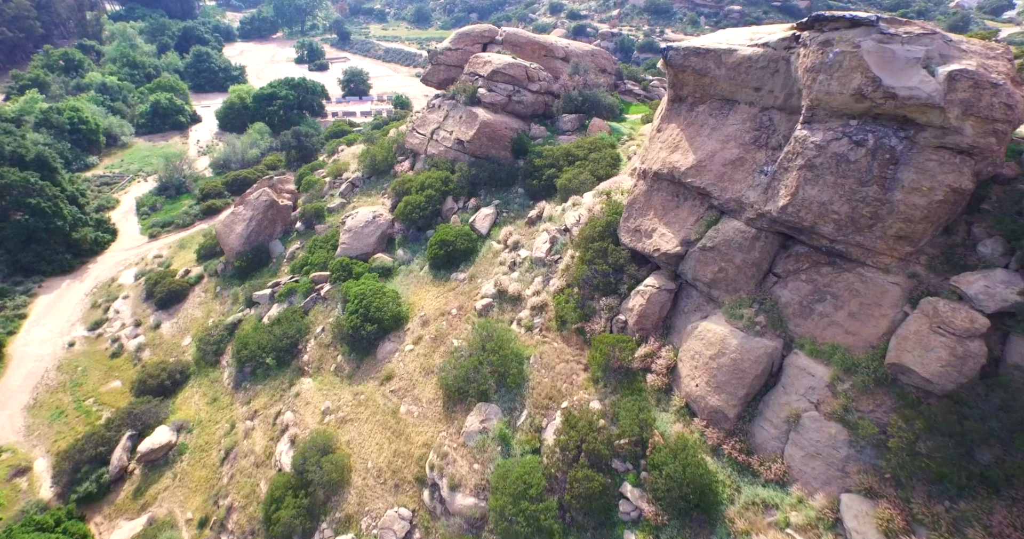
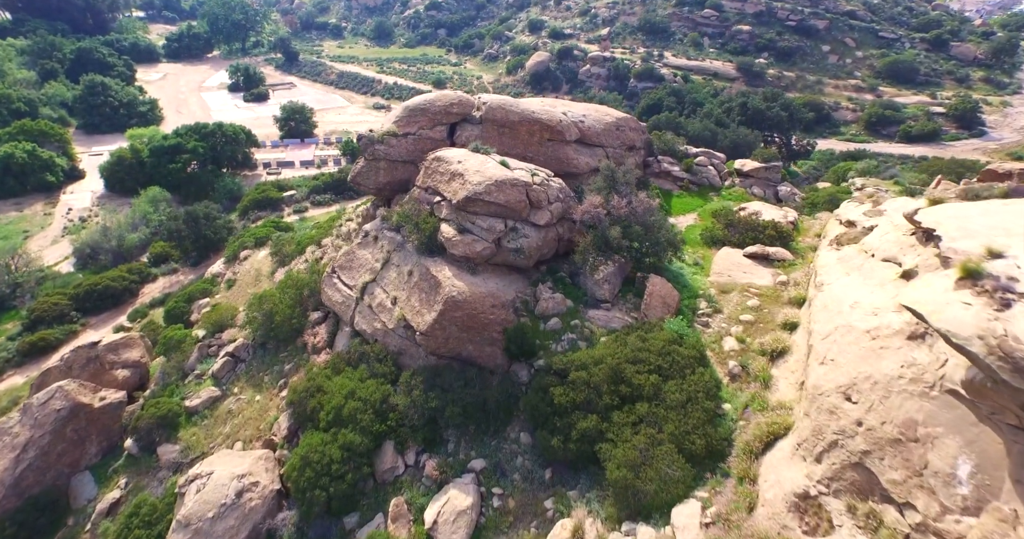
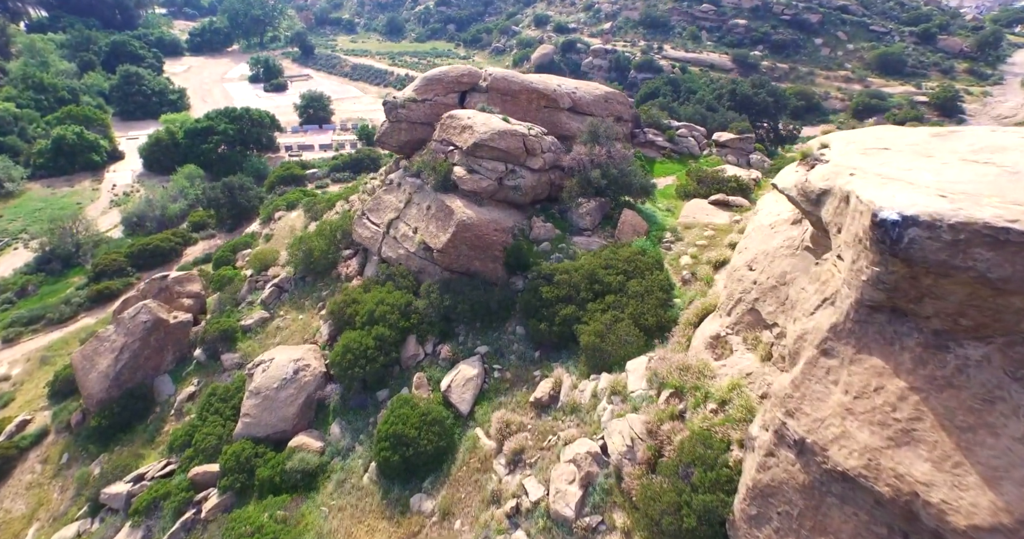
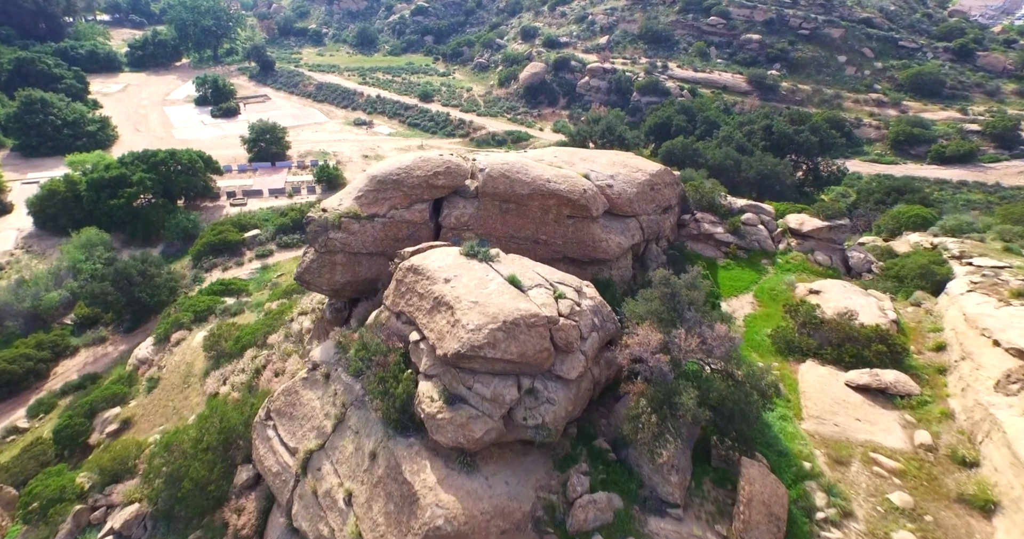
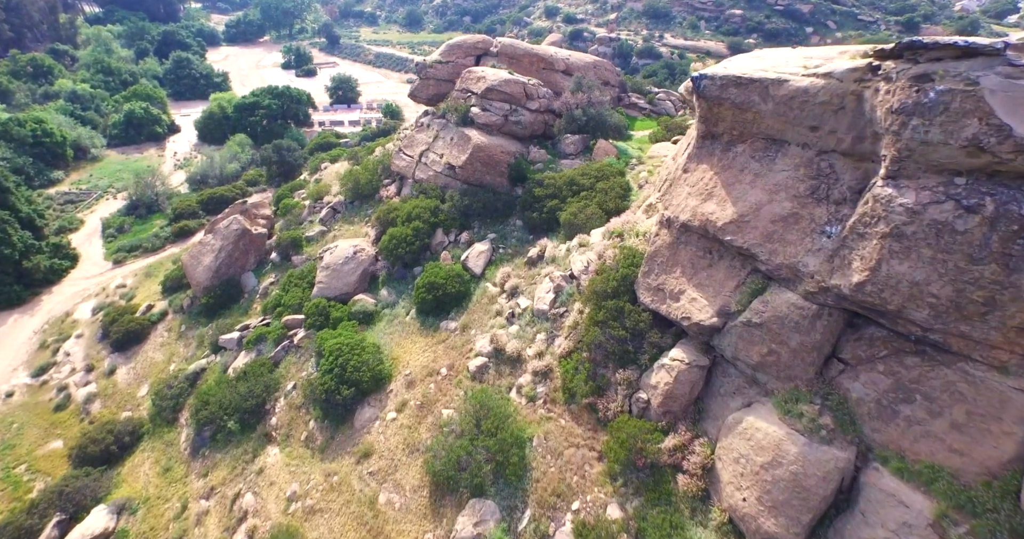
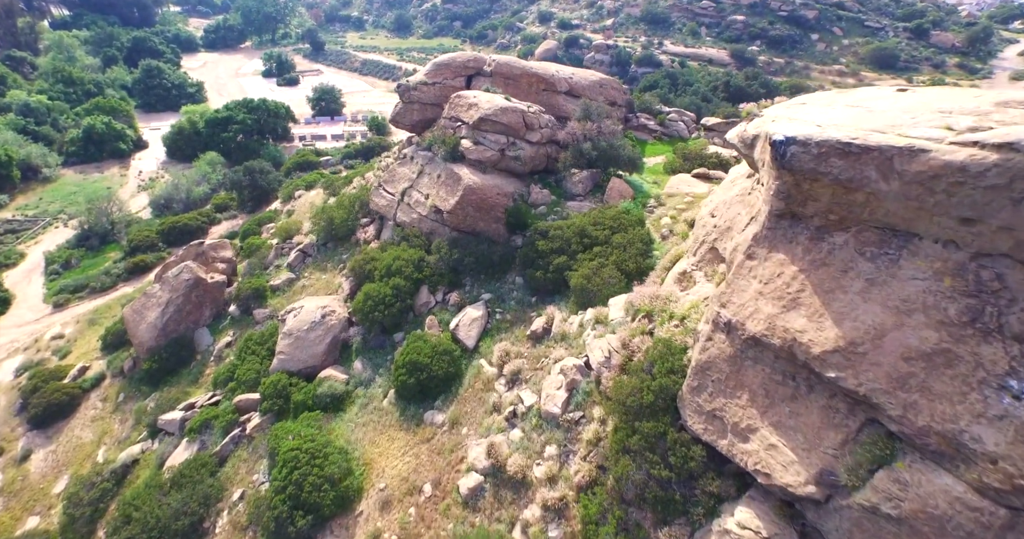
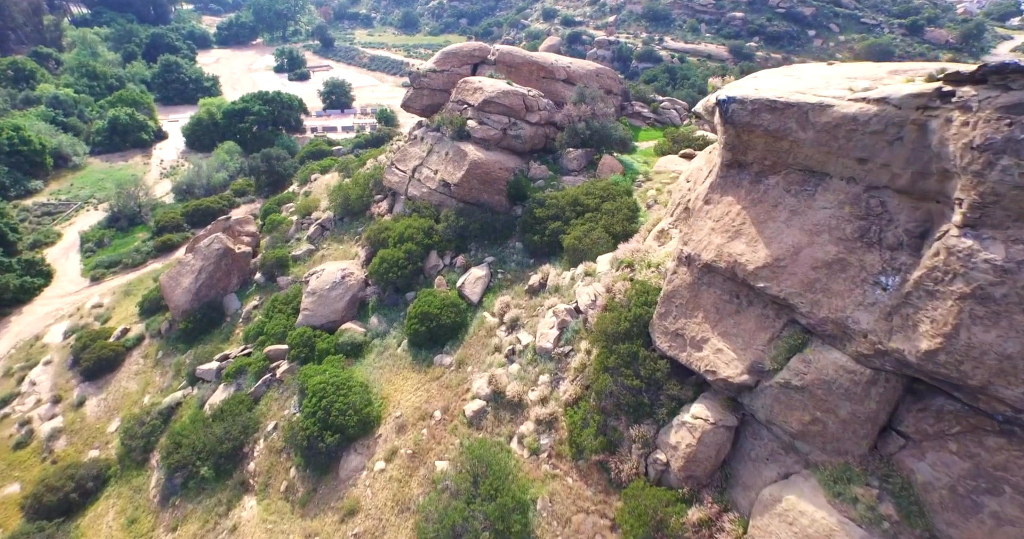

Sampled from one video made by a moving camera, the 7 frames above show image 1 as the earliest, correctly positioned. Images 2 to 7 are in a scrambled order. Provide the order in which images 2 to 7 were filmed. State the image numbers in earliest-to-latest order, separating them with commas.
5, 7, 6, 3, 2, 4
